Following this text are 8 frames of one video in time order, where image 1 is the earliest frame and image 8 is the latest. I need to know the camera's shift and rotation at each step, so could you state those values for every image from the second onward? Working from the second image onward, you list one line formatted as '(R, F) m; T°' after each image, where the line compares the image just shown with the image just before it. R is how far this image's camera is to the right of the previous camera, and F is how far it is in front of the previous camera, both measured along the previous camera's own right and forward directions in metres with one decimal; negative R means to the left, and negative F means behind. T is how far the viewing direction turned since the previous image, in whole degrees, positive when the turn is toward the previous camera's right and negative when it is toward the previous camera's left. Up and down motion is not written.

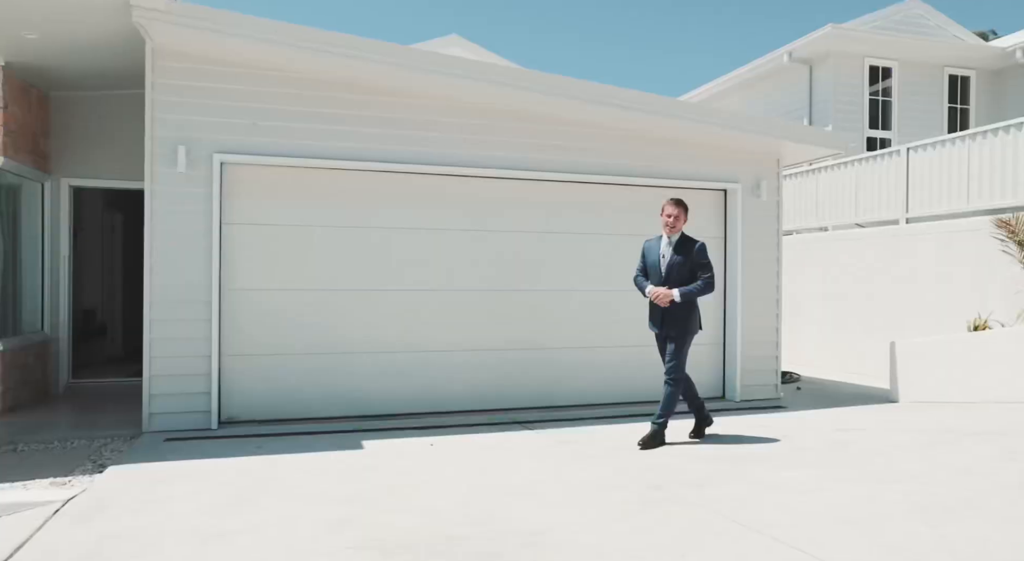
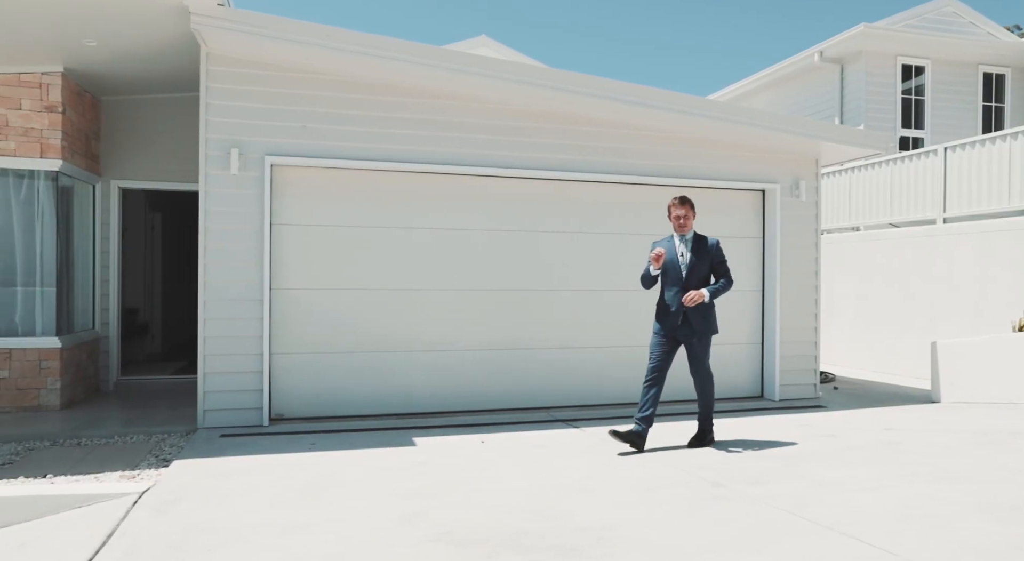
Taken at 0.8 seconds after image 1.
(-0.2, -0.1) m; -1°
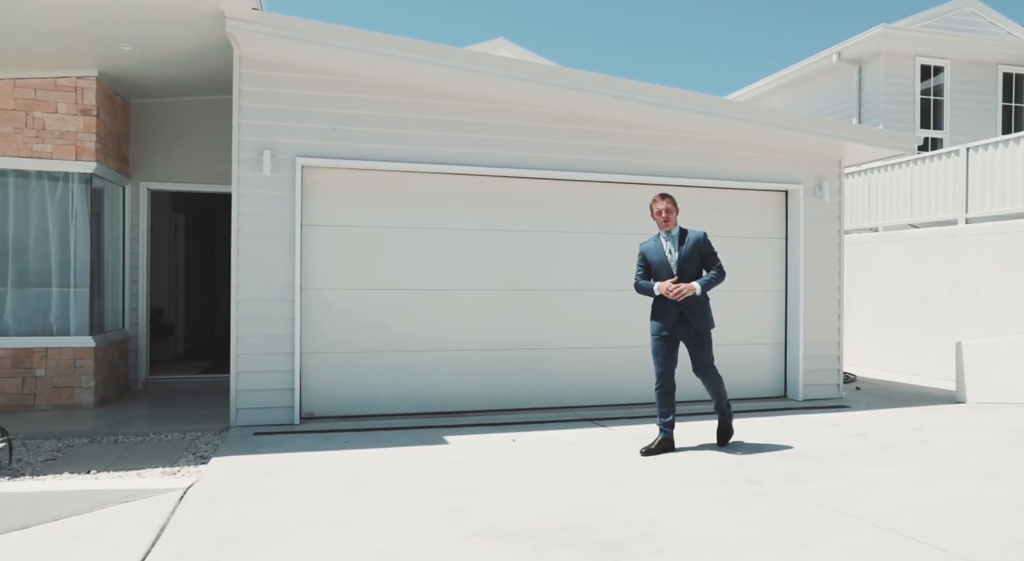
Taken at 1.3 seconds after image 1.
(-0.2, -0.1) m; -1°
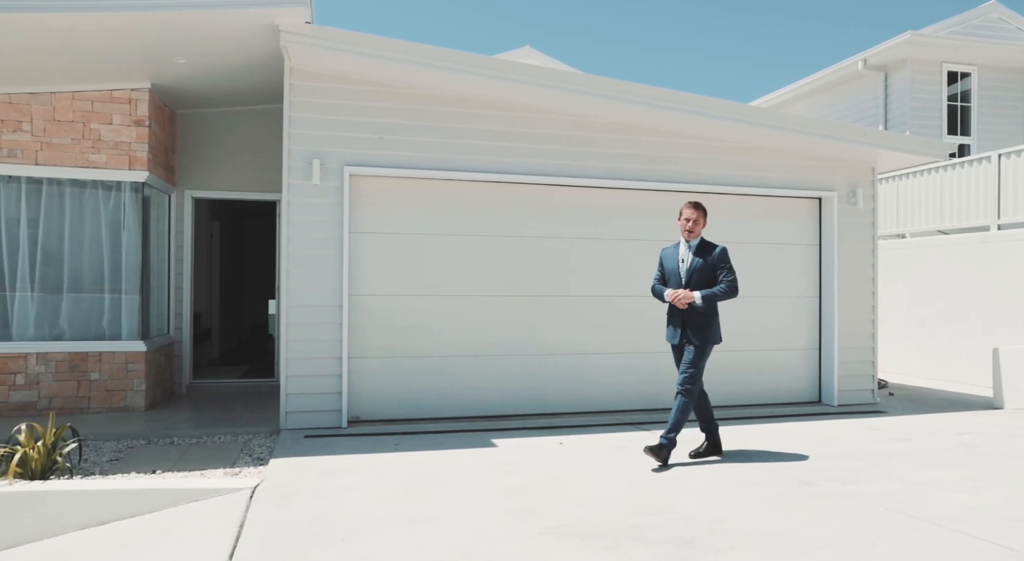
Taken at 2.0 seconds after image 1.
(-0.3, -0.1) m; -1°
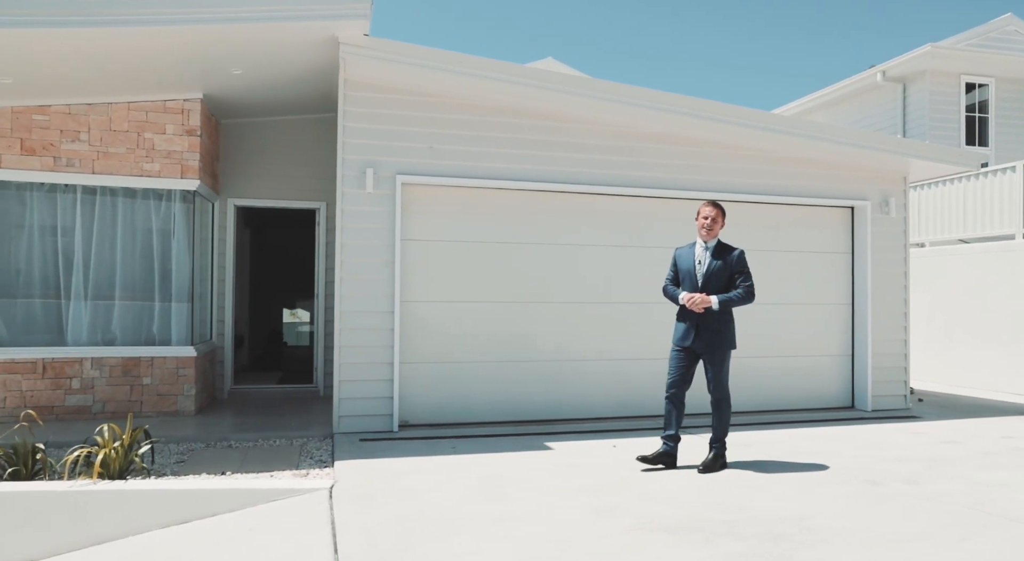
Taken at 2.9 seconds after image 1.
(-0.4, -0.1) m; 0°
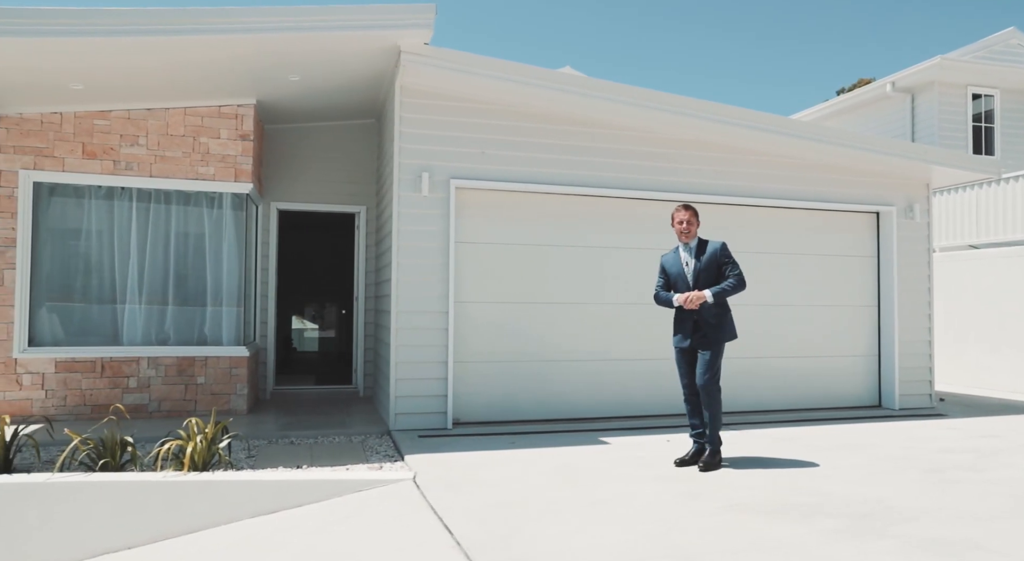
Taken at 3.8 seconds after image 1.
(-0.5, -0.2) m; +1°
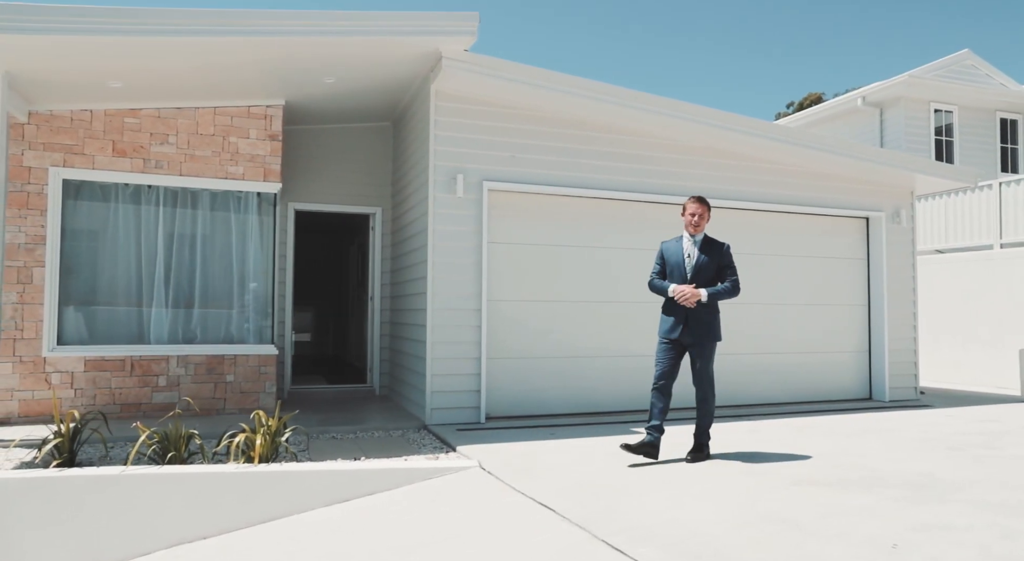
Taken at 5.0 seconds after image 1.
(-0.7, -0.2) m; +4°
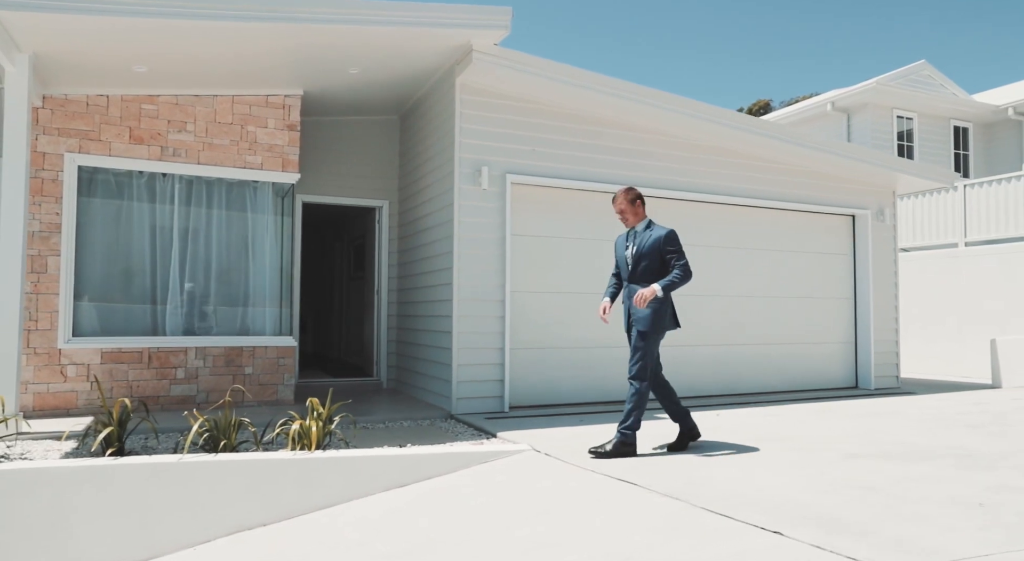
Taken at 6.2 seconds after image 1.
(-0.7, -0.1) m; +4°
